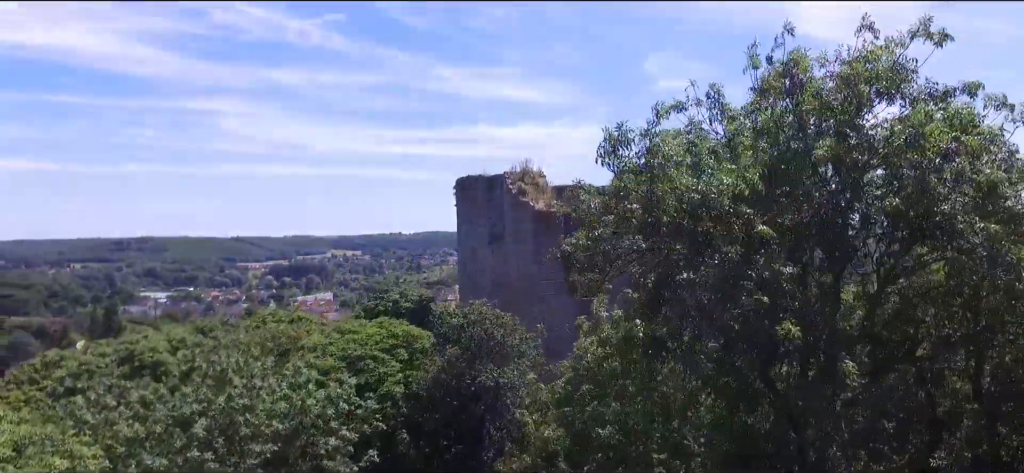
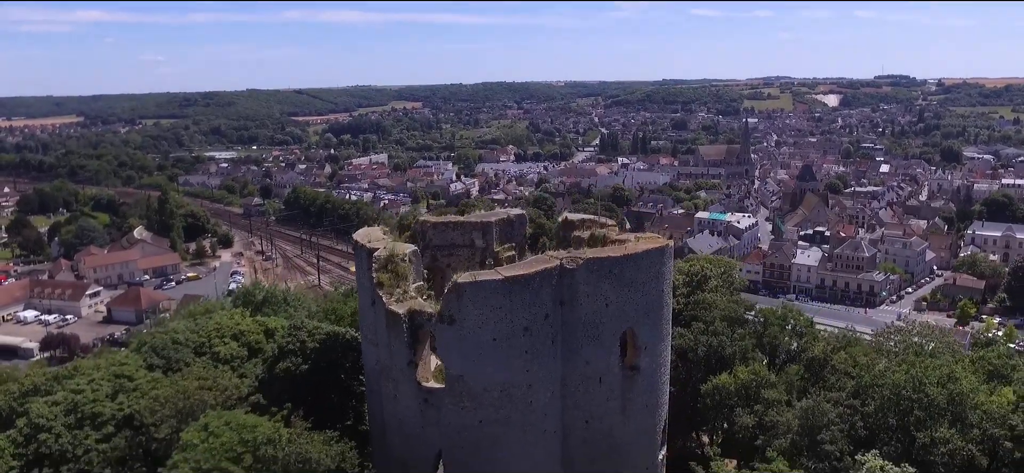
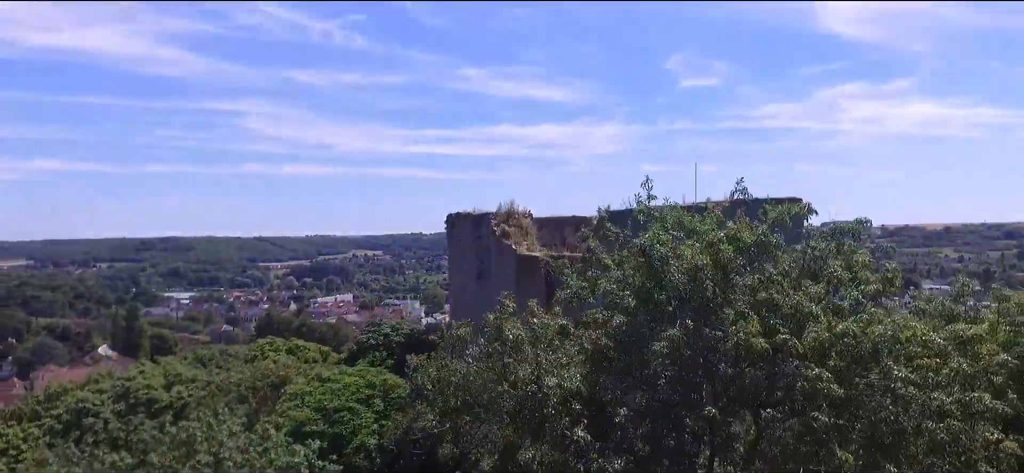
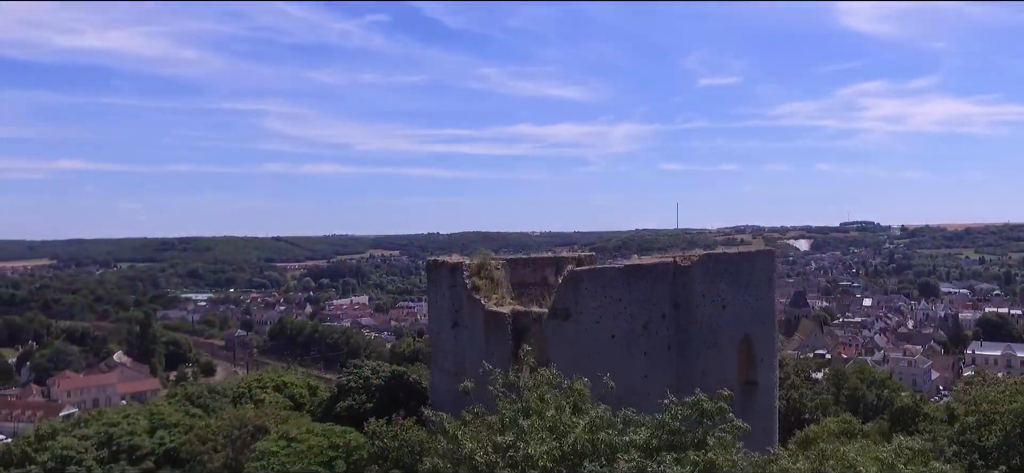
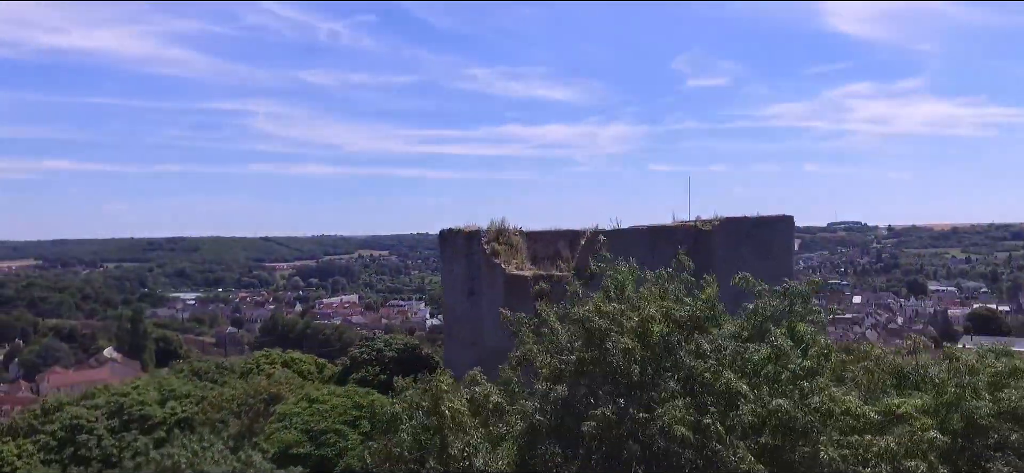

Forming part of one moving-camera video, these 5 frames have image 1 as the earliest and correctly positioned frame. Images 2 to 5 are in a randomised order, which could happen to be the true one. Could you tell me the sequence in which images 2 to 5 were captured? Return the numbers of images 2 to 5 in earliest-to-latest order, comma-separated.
3, 5, 4, 2
